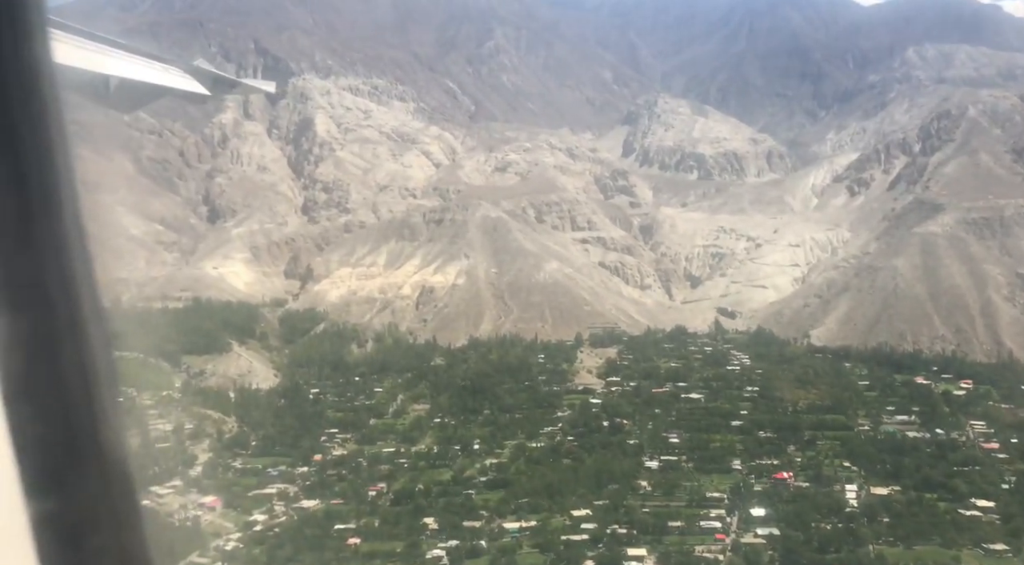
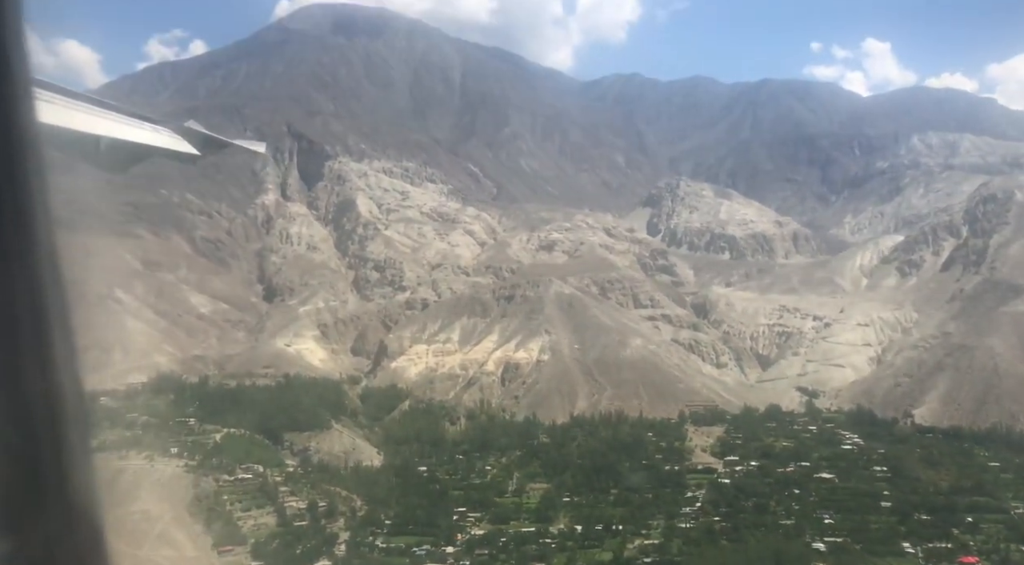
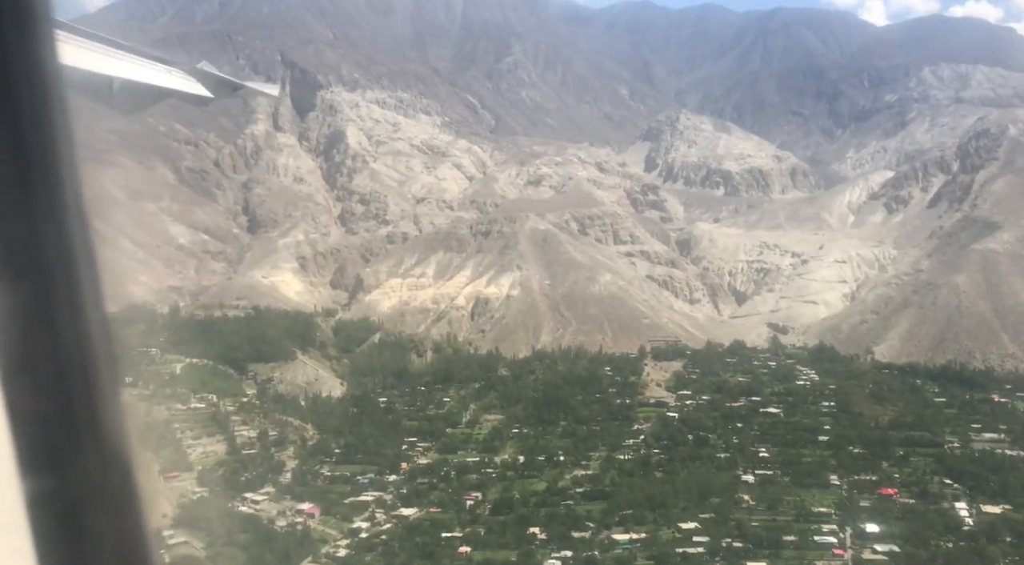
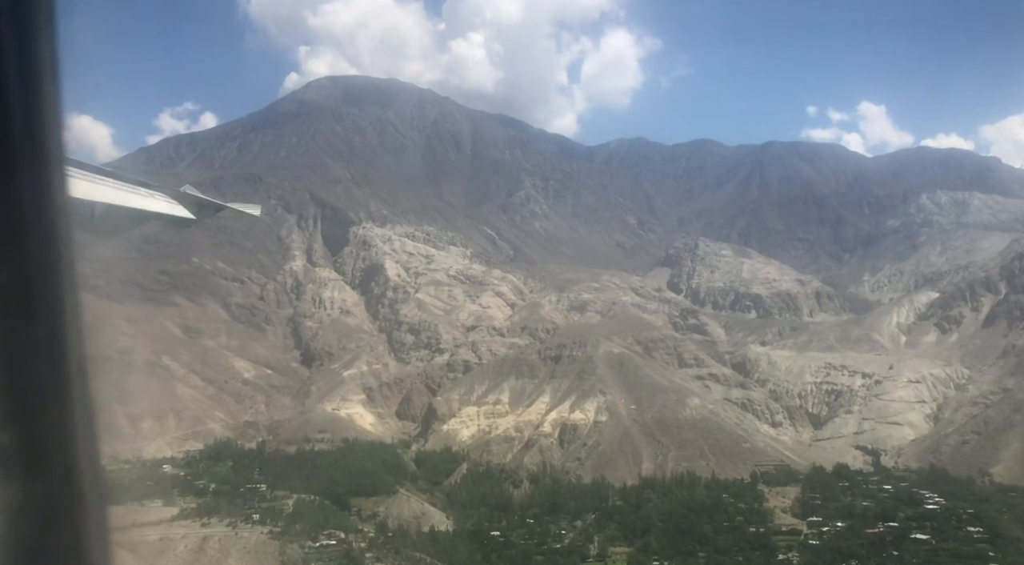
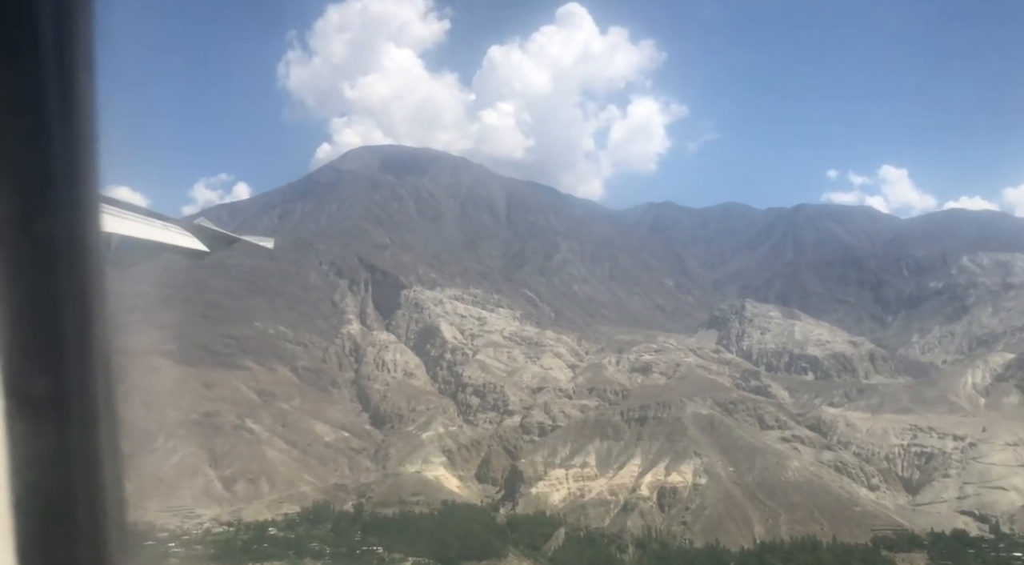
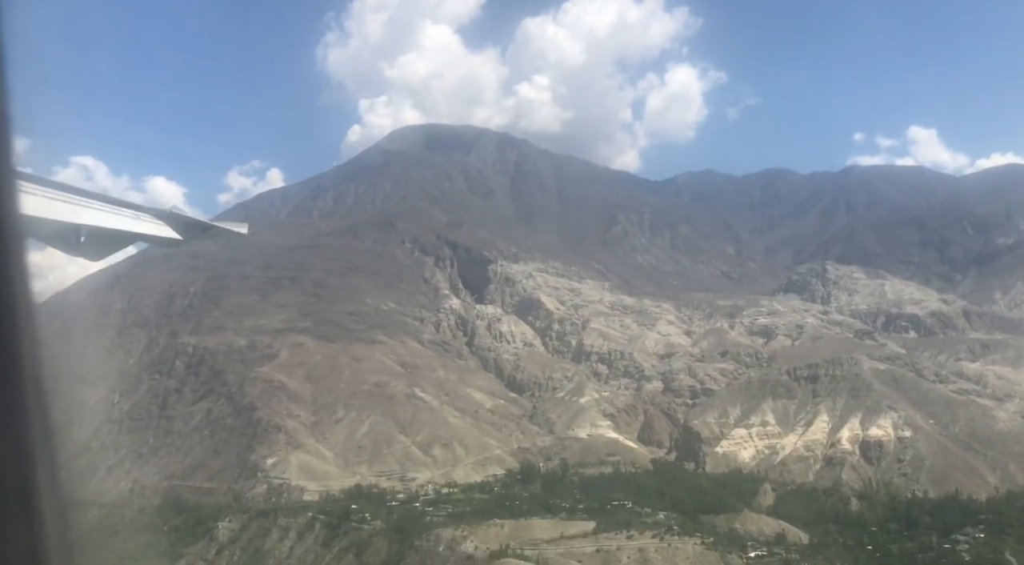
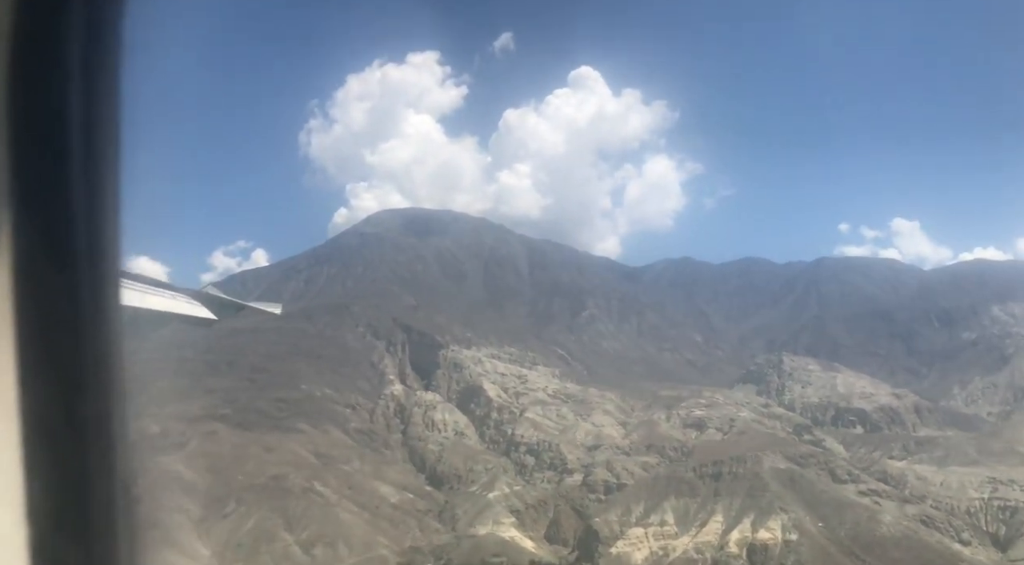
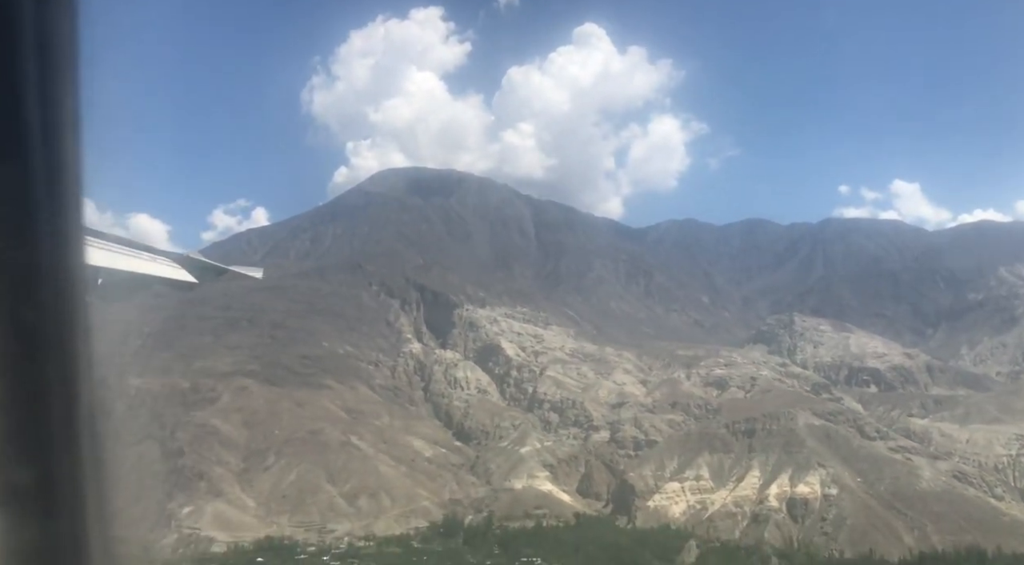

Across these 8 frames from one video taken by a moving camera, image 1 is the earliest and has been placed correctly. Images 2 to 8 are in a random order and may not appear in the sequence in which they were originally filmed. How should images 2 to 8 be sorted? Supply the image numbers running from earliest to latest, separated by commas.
3, 2, 4, 5, 7, 8, 6
